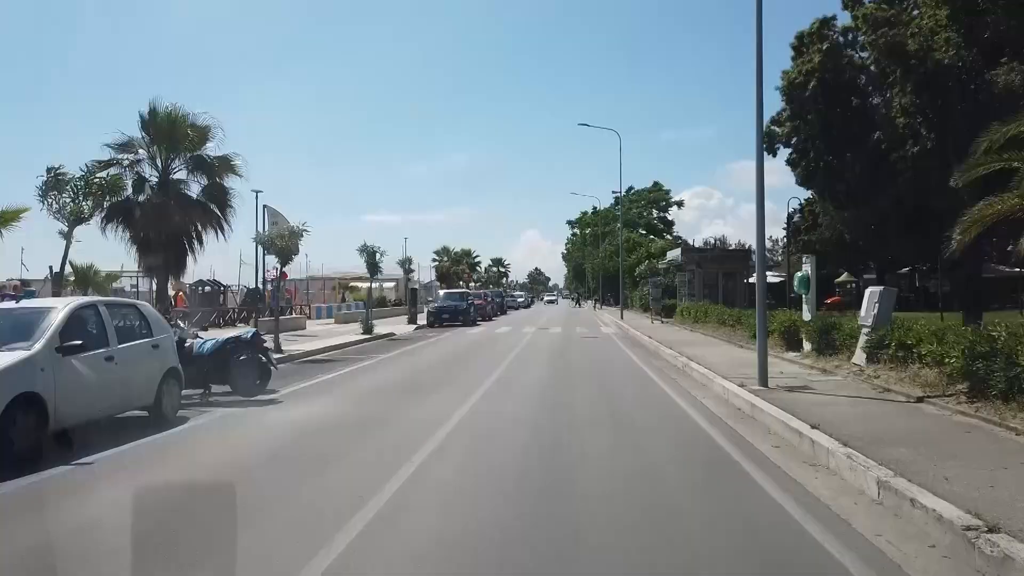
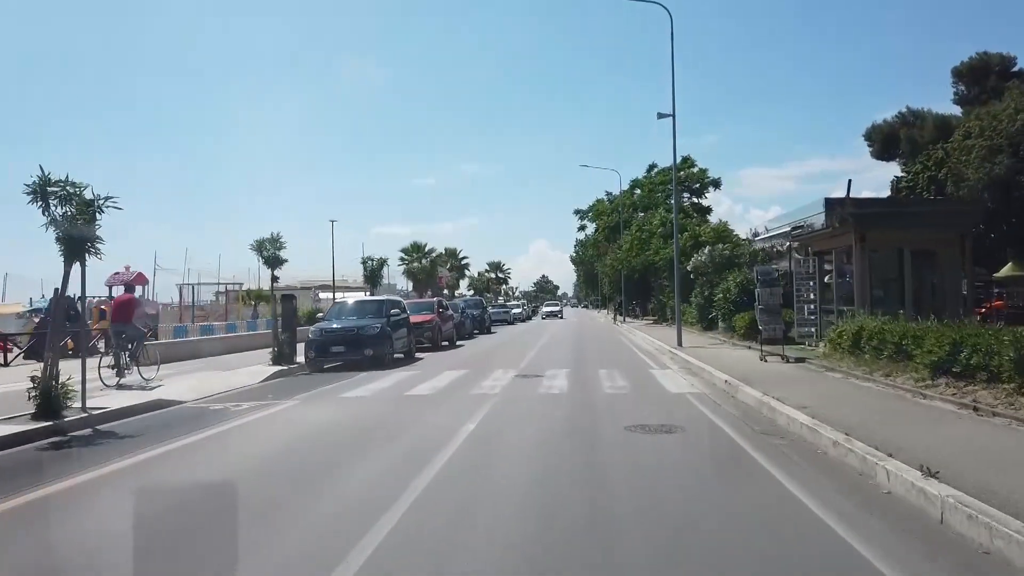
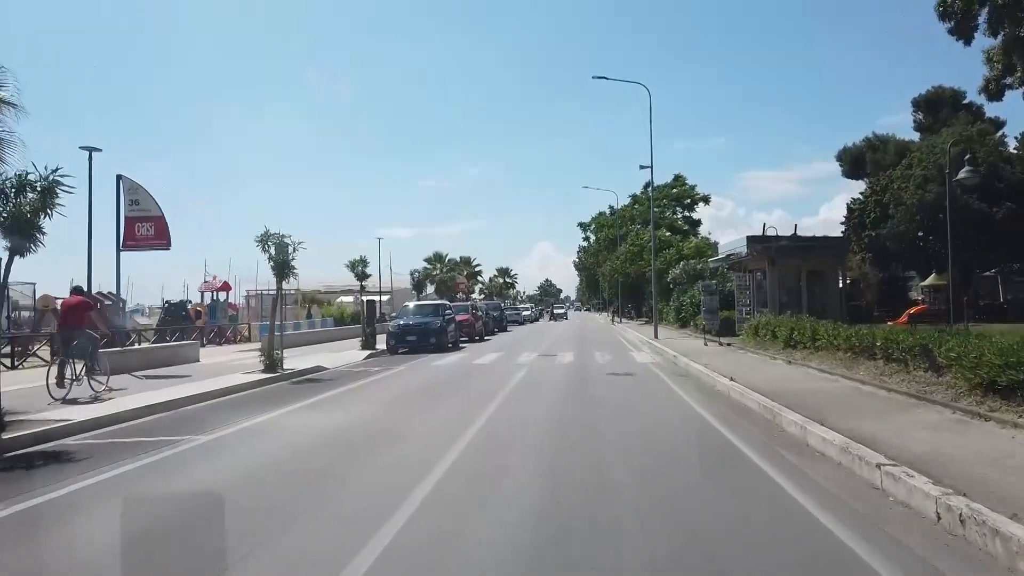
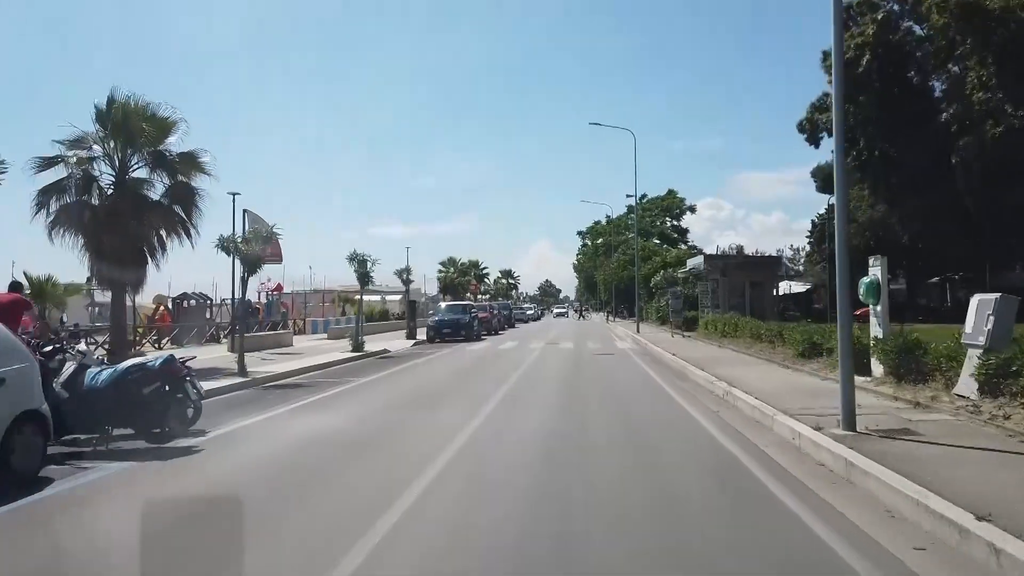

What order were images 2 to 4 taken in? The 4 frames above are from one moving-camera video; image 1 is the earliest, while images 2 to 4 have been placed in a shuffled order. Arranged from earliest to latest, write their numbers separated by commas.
4, 3, 2
